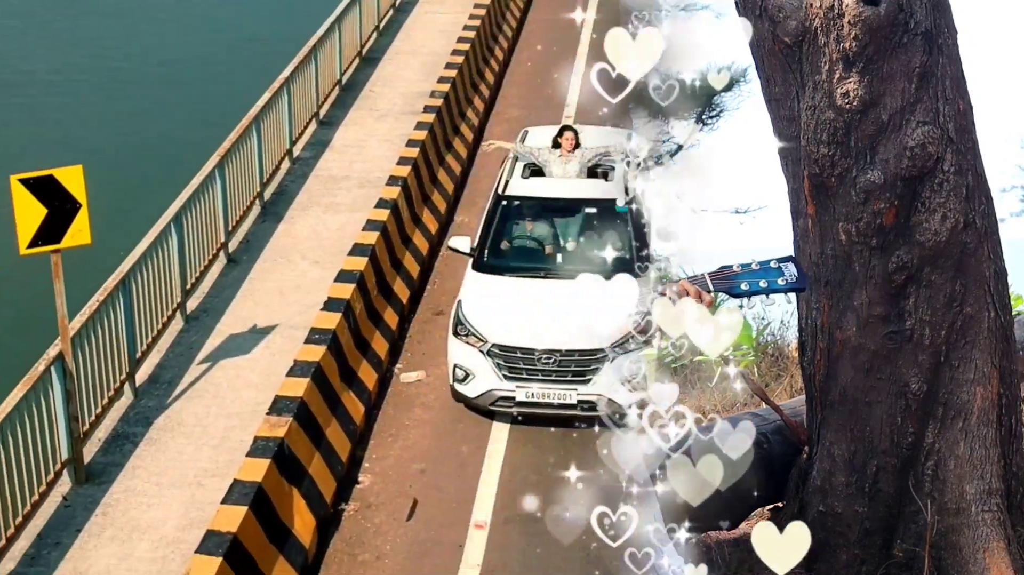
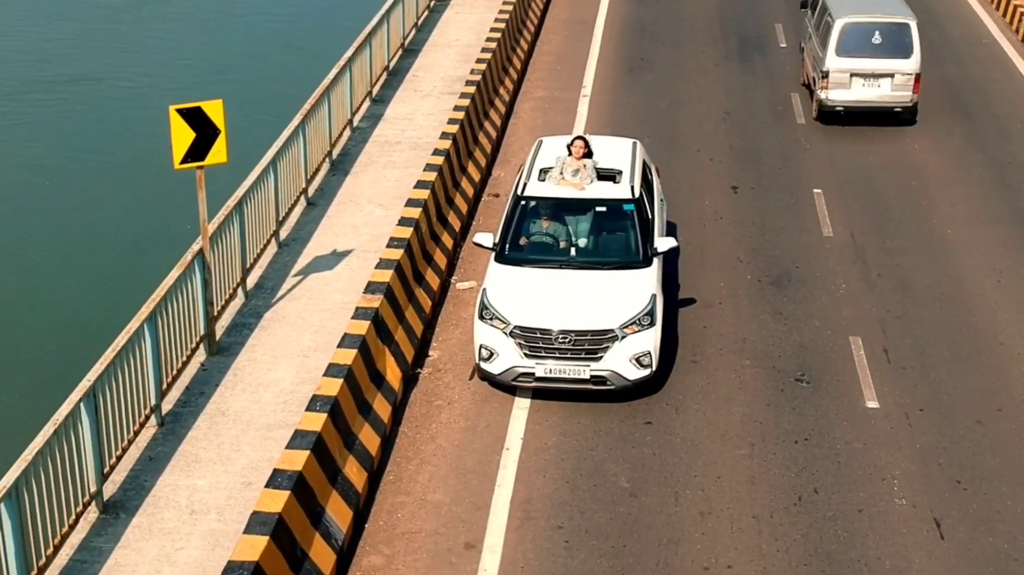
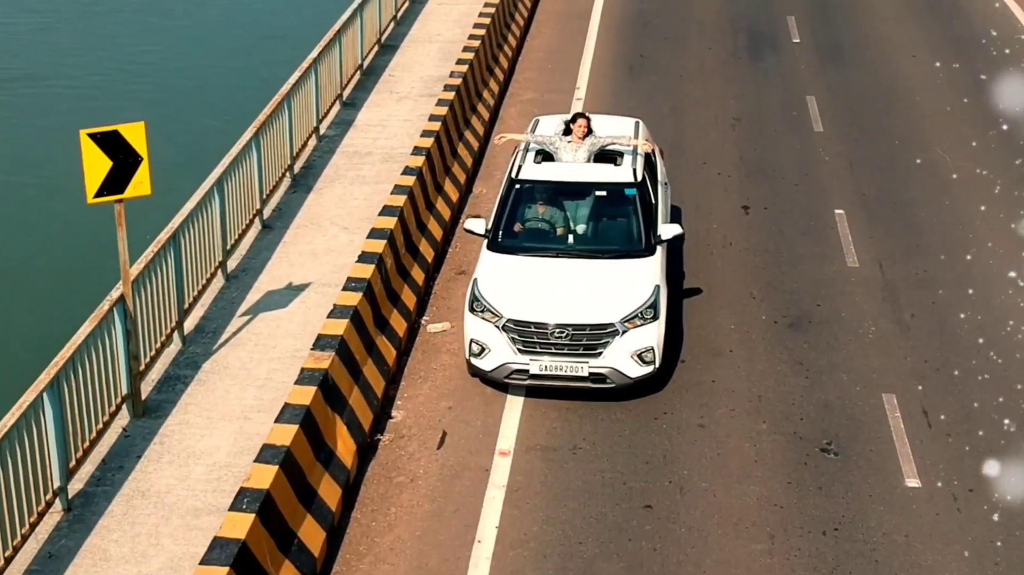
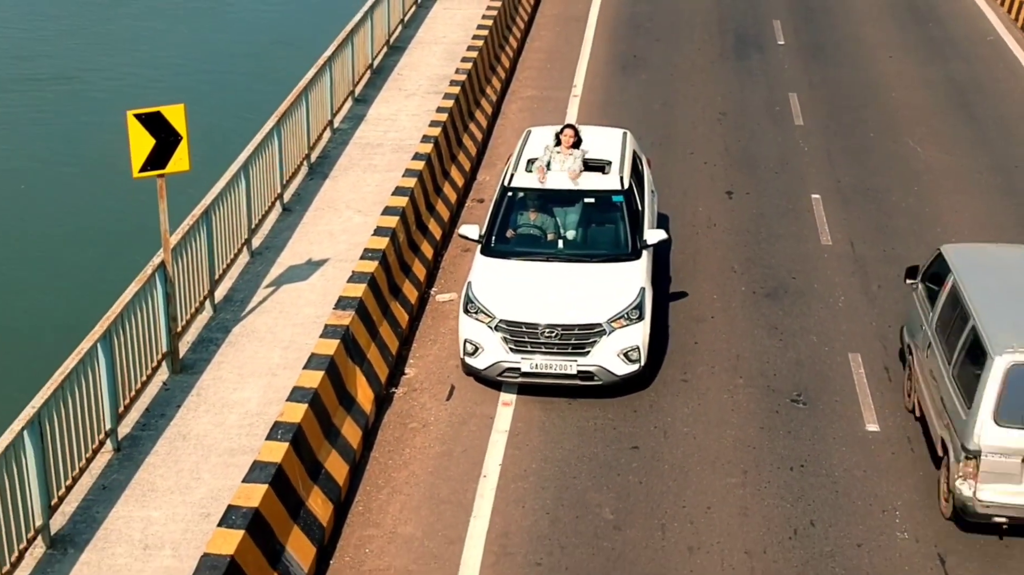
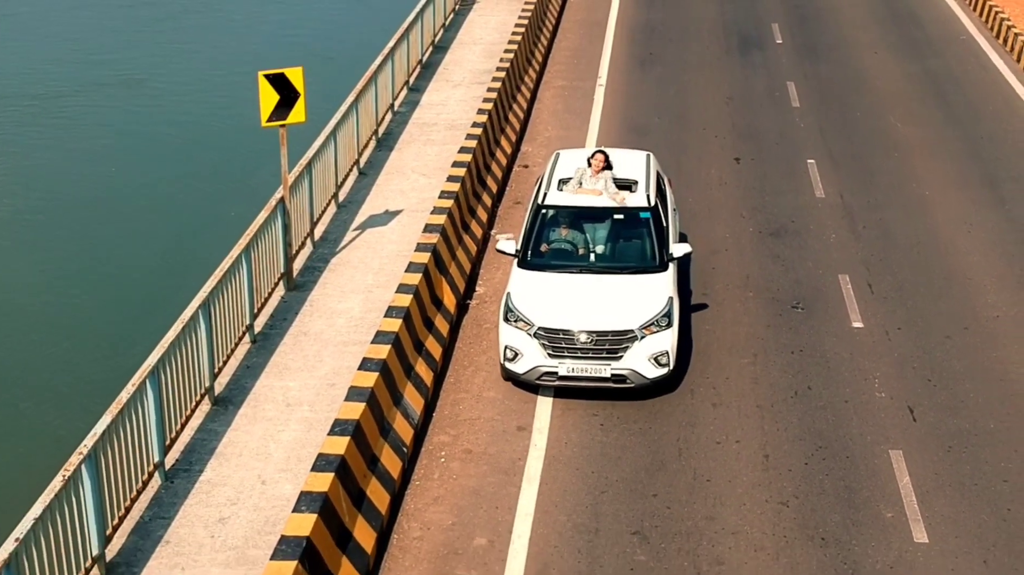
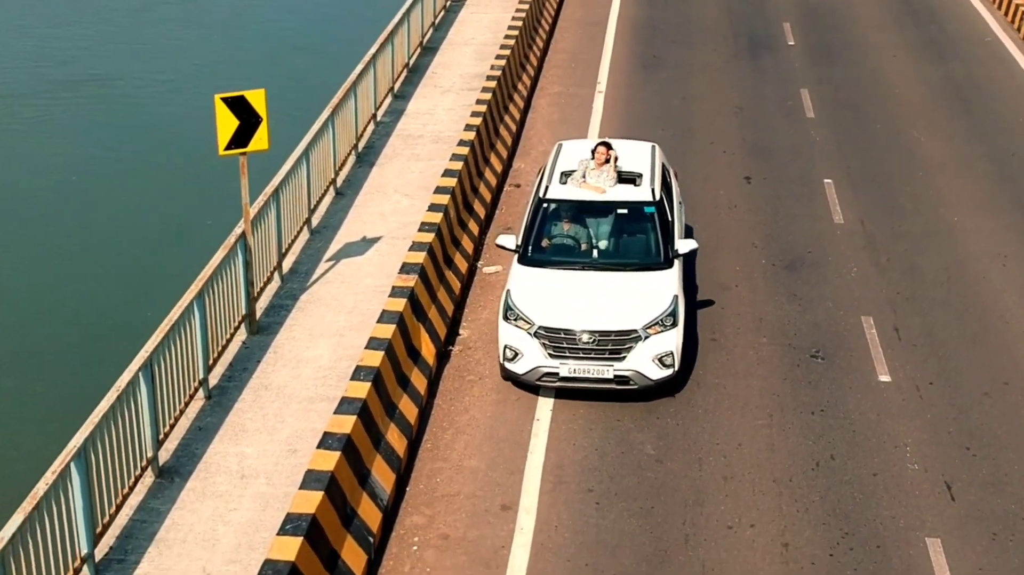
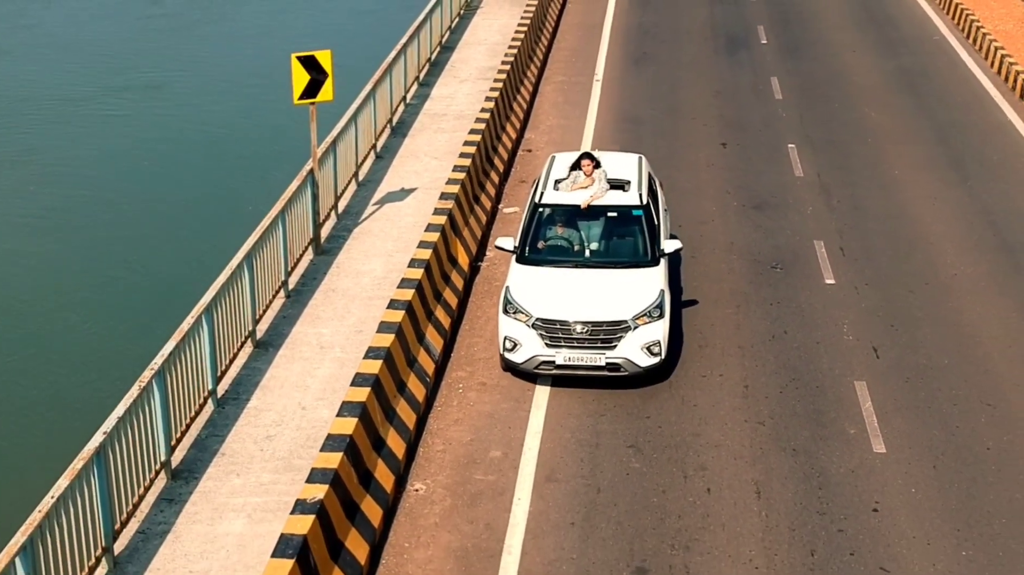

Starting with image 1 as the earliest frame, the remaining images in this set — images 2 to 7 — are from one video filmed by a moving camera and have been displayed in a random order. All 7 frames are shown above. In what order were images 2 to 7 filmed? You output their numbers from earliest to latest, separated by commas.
3, 4, 2, 6, 5, 7
